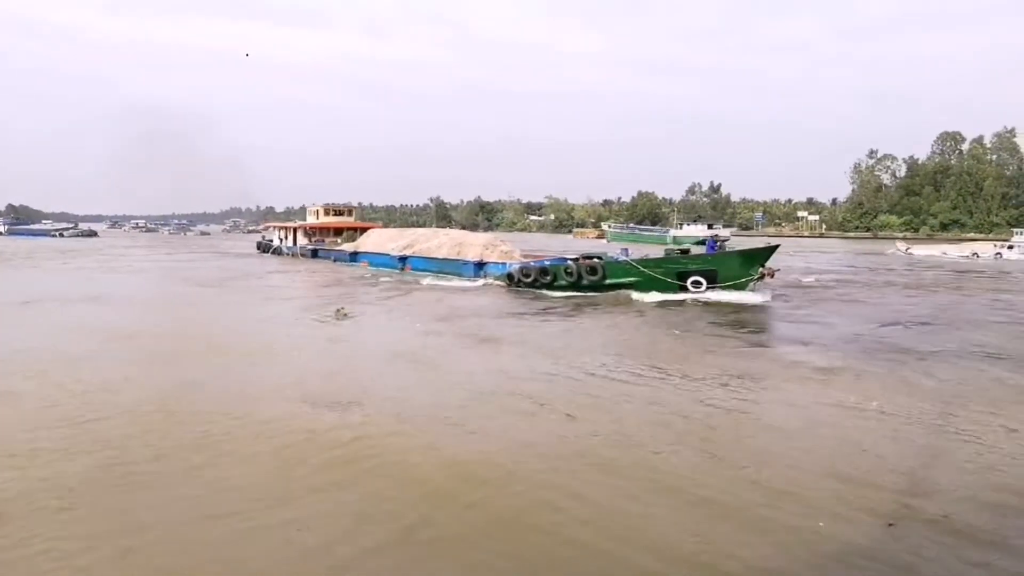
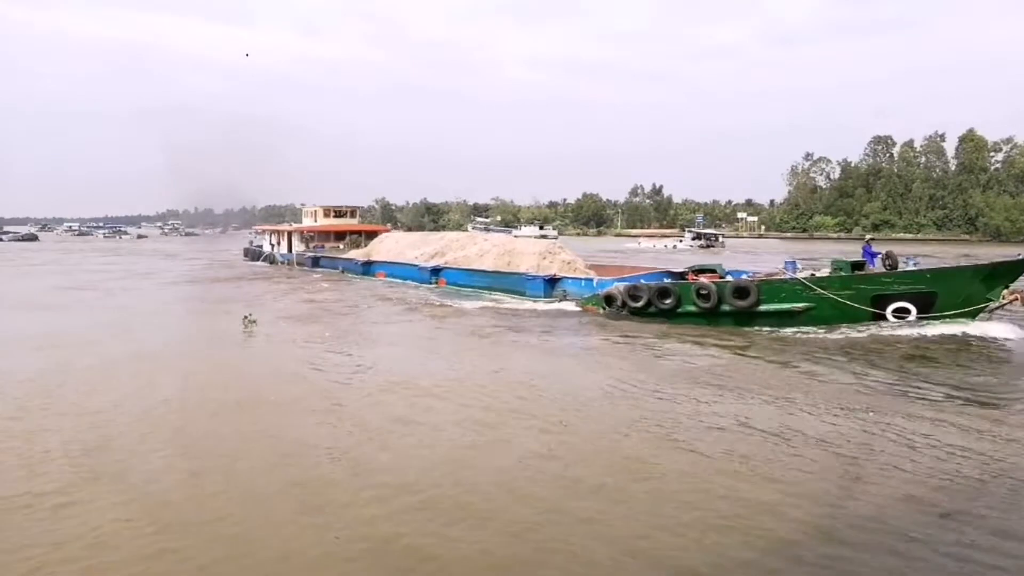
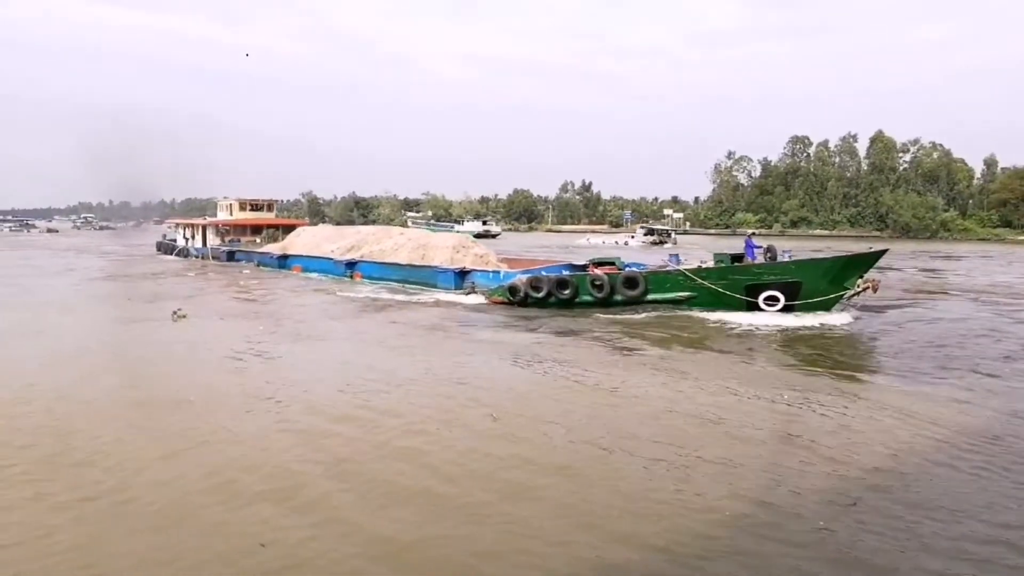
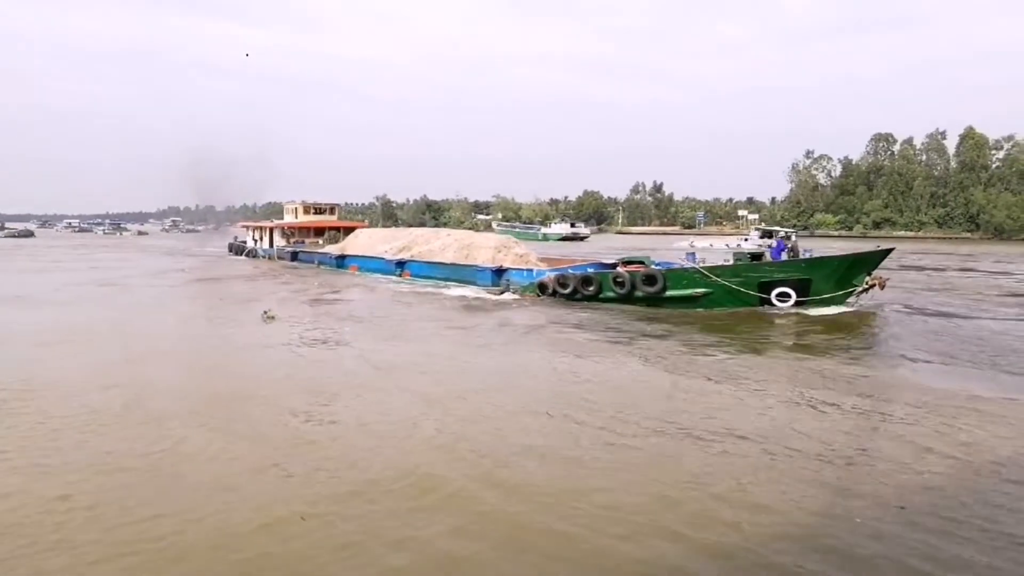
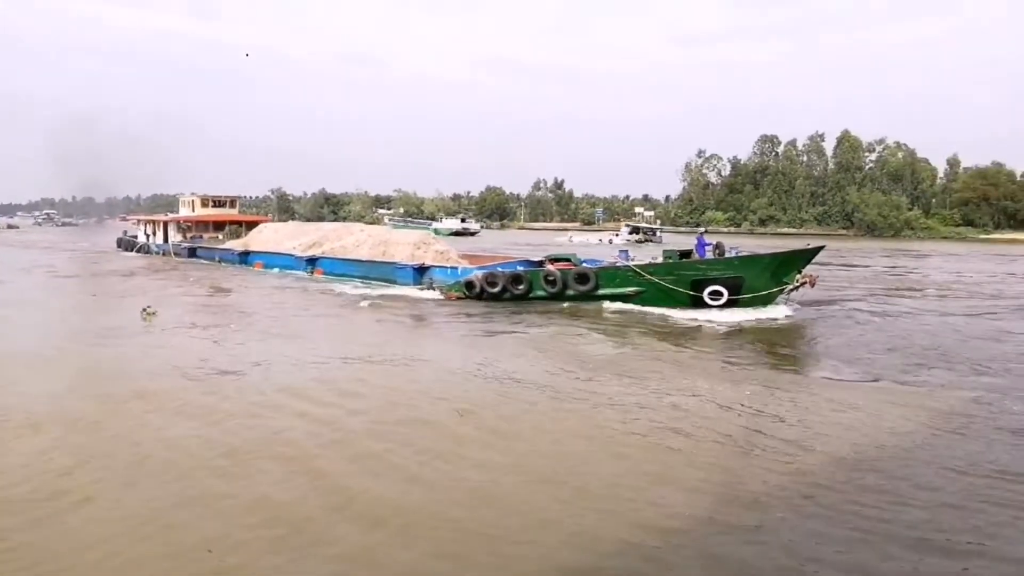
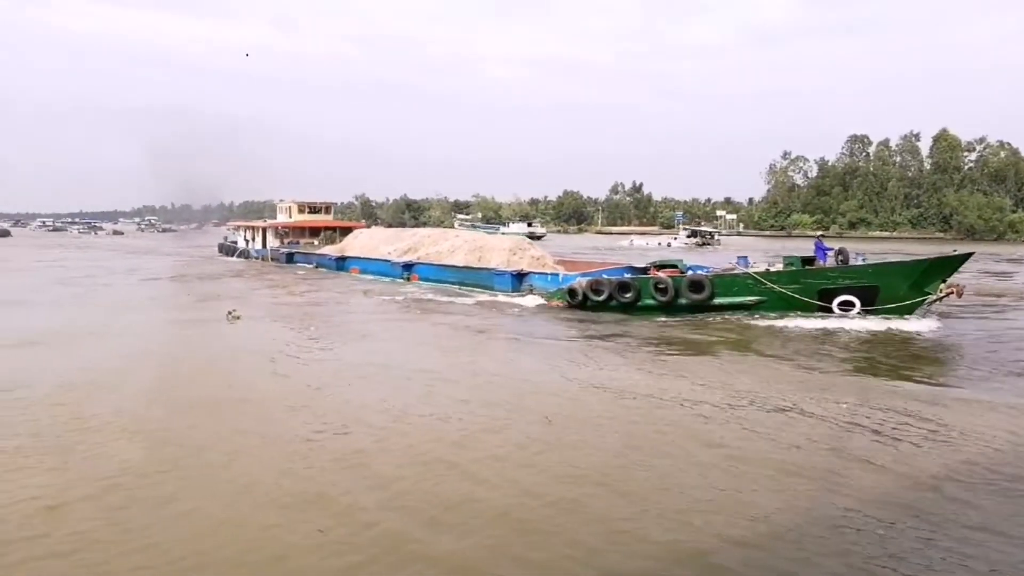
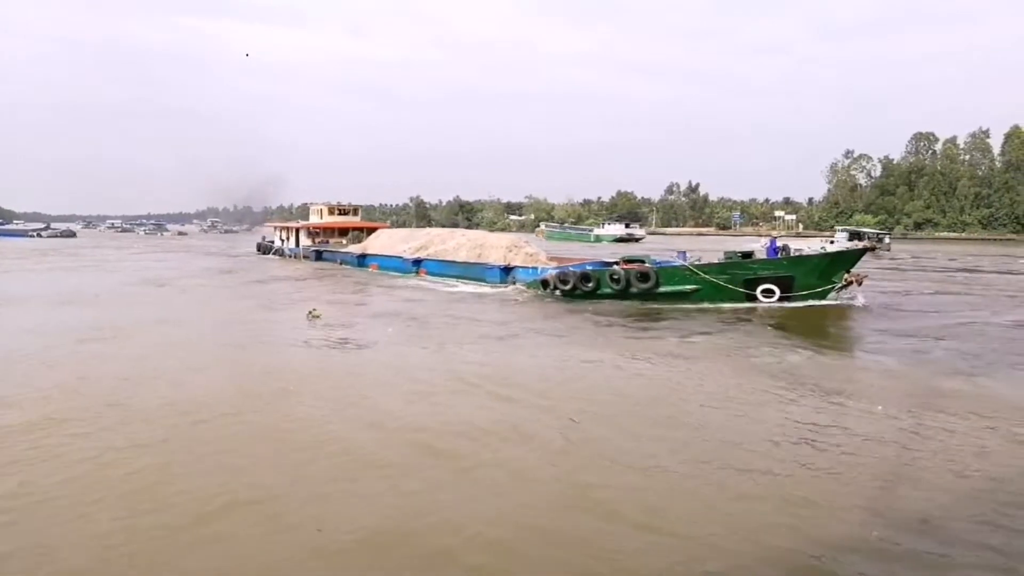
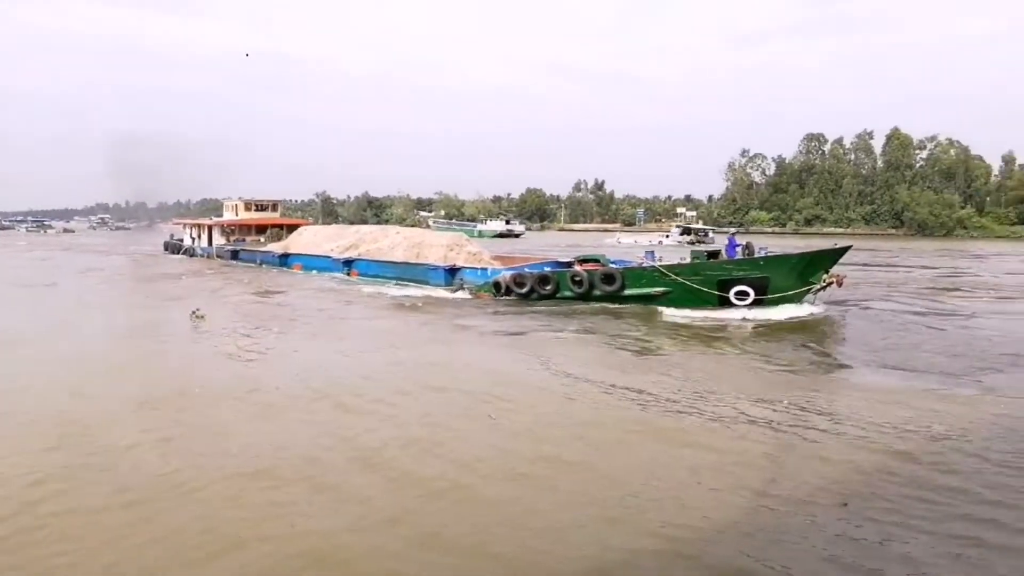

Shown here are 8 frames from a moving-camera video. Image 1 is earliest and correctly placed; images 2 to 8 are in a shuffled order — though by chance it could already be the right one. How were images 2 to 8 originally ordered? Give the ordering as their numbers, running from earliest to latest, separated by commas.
7, 4, 8, 5, 3, 6, 2
